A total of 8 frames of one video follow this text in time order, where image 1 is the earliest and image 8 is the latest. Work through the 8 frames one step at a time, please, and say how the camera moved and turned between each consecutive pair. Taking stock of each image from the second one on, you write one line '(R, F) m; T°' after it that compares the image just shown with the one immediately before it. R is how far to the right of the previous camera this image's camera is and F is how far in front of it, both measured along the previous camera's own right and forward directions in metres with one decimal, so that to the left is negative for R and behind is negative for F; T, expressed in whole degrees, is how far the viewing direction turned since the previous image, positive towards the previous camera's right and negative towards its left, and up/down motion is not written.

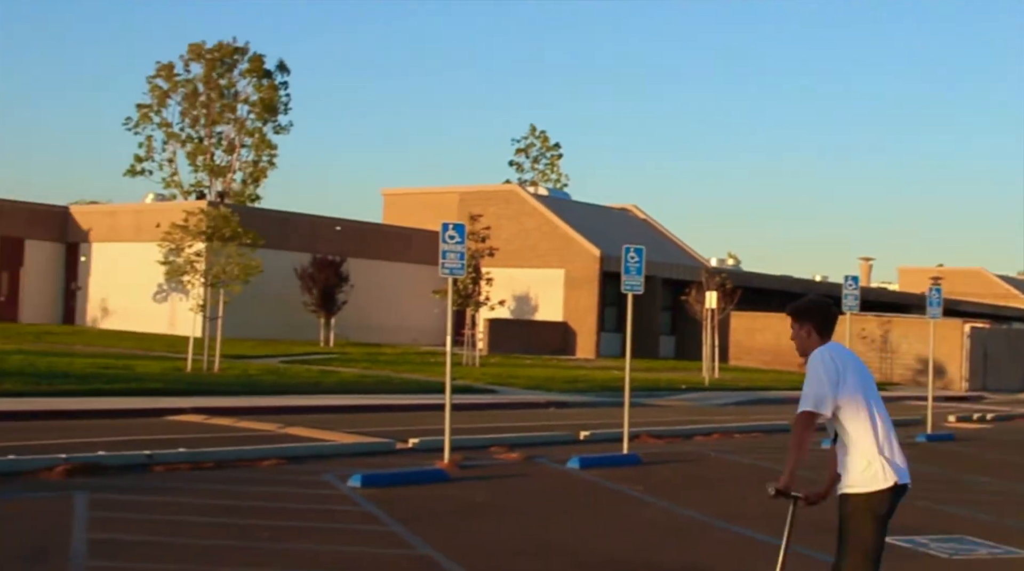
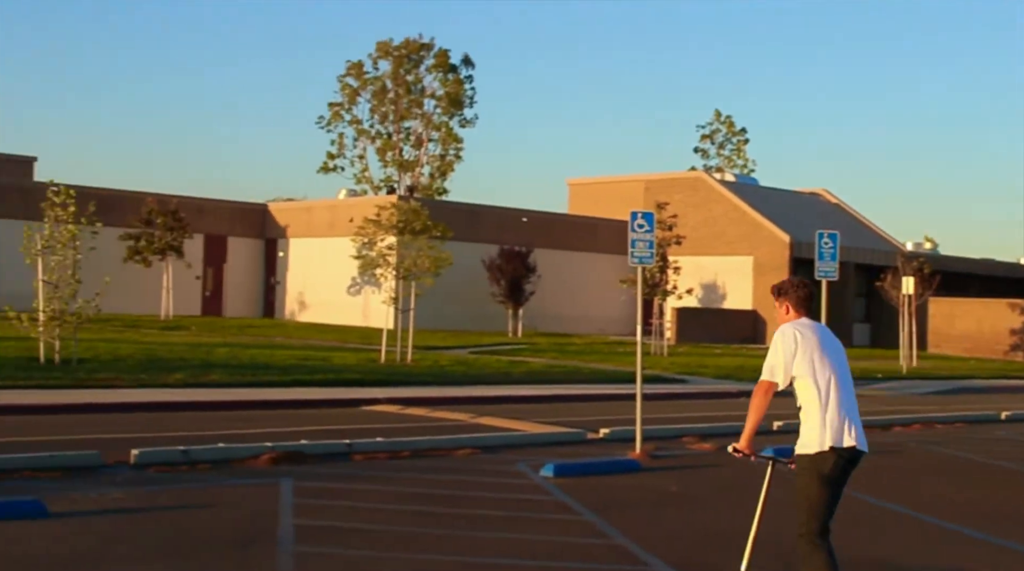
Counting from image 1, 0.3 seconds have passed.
(-0.2, +0.1) m; -8°
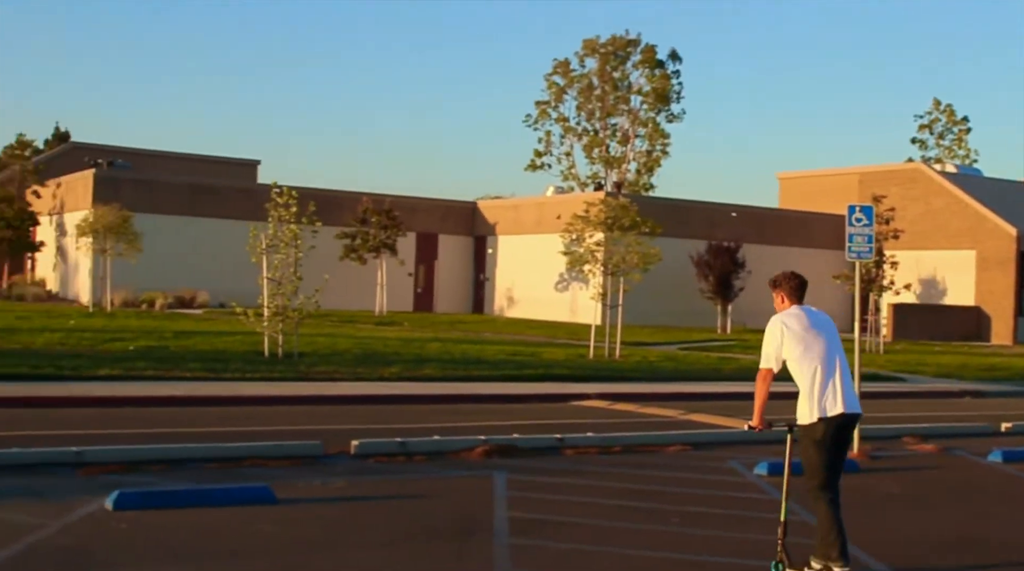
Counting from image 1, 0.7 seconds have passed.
(-0.3, 0.0) m; -9°
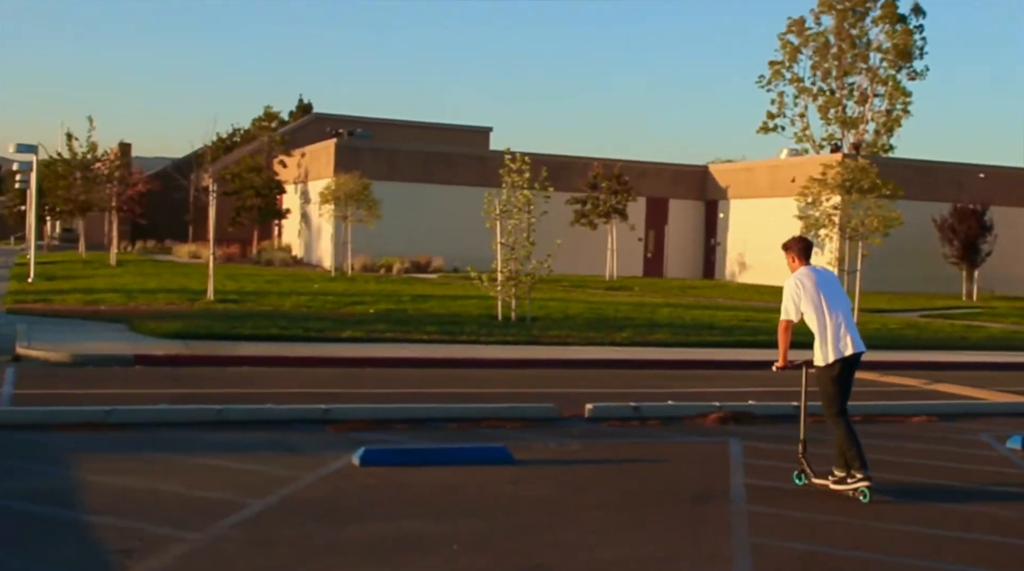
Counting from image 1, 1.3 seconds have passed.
(-0.4, 0.0) m; -10°
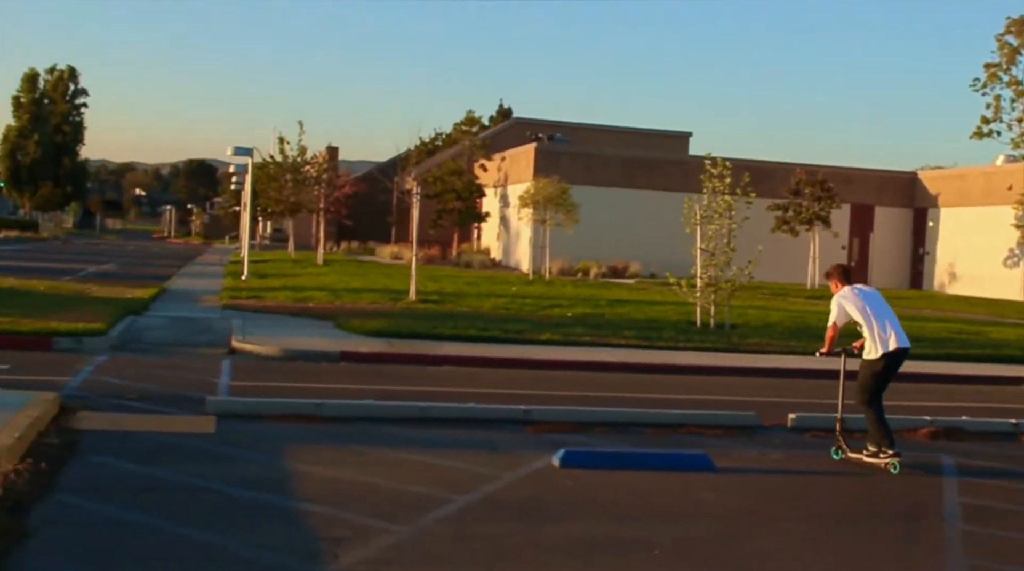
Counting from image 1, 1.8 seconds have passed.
(-0.4, 0.0) m; -8°
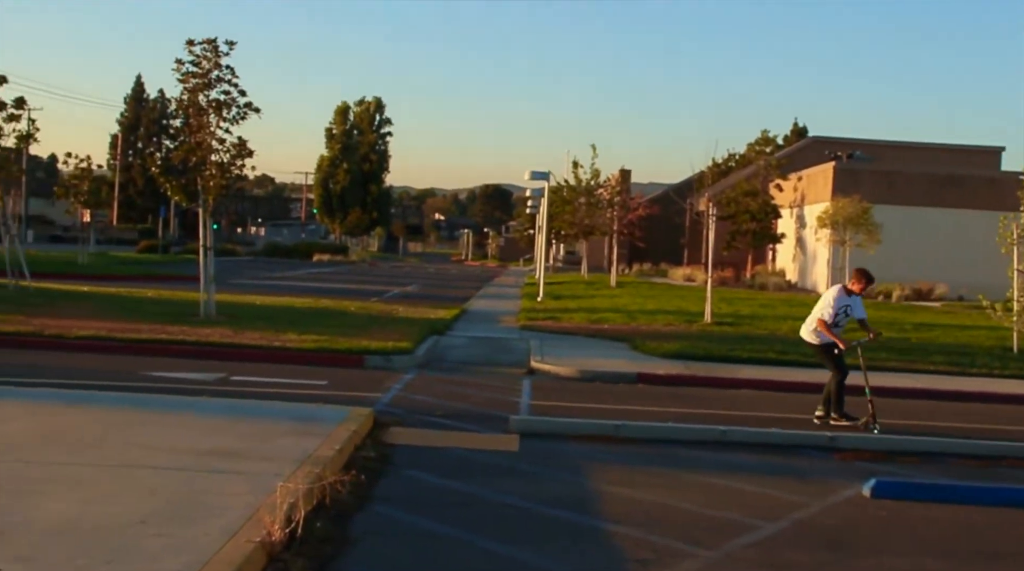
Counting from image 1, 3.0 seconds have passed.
(-0.6, 0.0) m; -12°
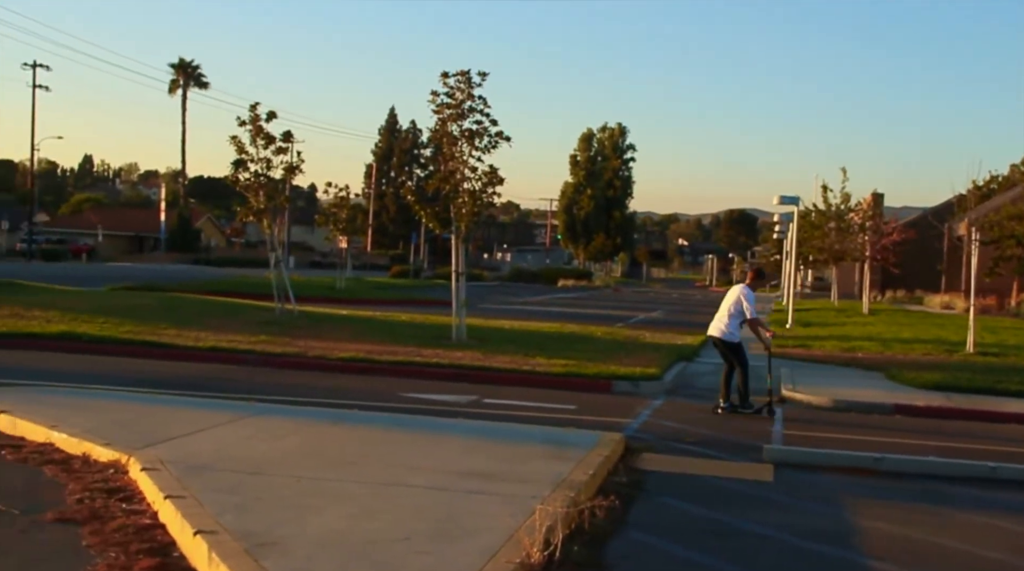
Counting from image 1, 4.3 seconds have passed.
(-0.5, -0.1) m; -10°
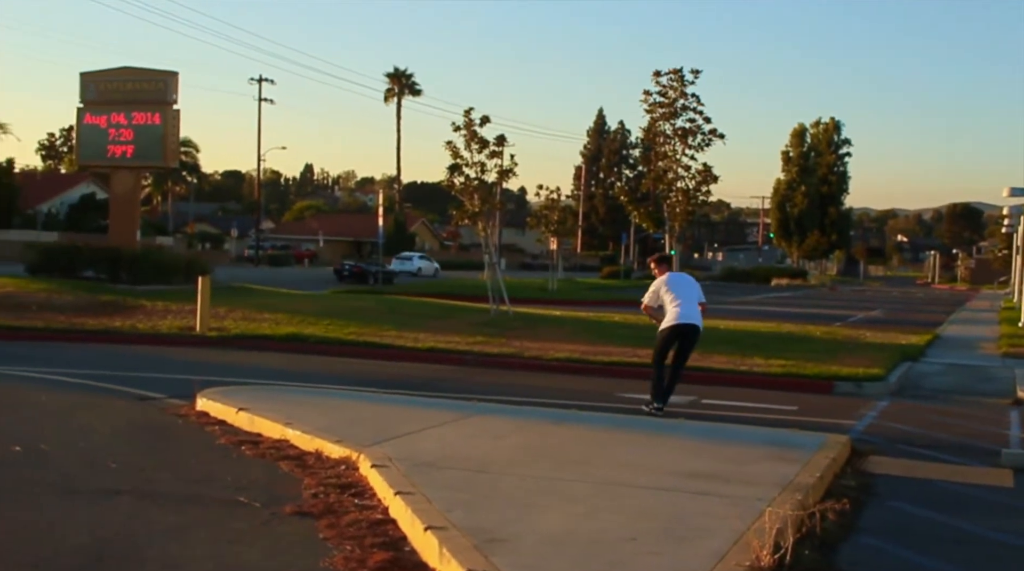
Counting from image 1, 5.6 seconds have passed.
(-0.5, -0.1) m; -9°
